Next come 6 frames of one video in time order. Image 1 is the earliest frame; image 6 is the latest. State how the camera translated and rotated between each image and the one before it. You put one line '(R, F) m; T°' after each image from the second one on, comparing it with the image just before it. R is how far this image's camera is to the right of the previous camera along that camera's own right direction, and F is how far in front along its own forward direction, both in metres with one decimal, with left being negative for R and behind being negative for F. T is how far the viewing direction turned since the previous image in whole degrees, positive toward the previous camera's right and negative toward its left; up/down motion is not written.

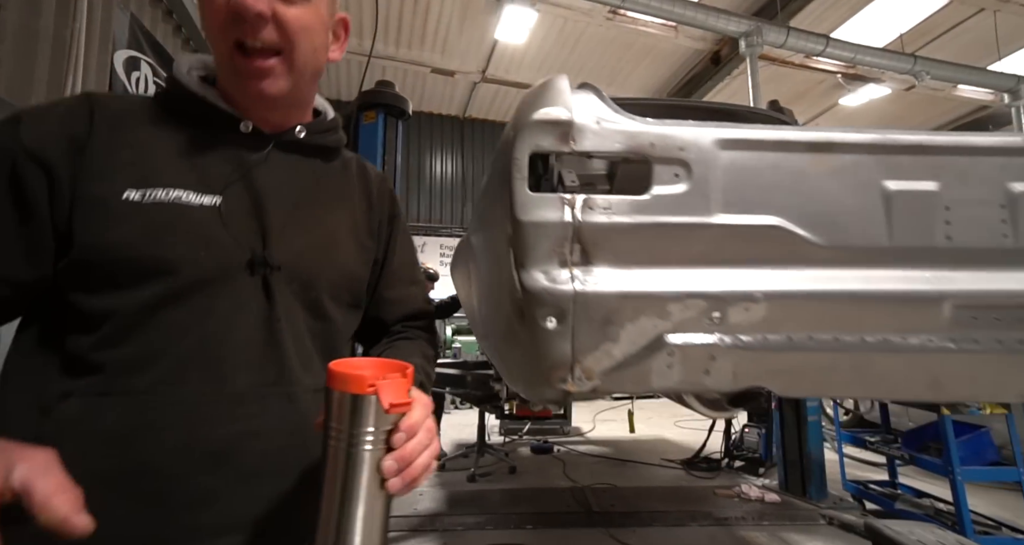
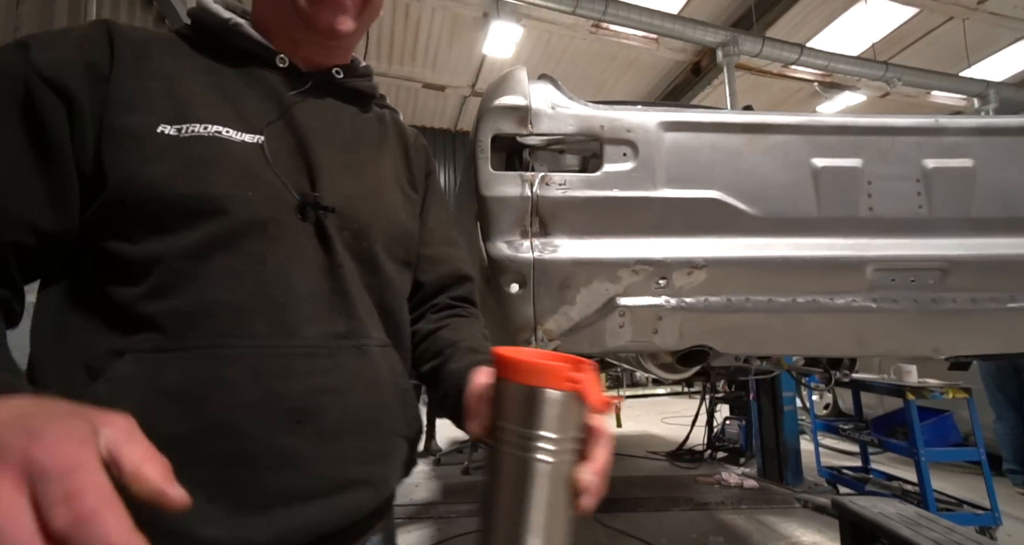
(+0.1, -0.1) m; 0°
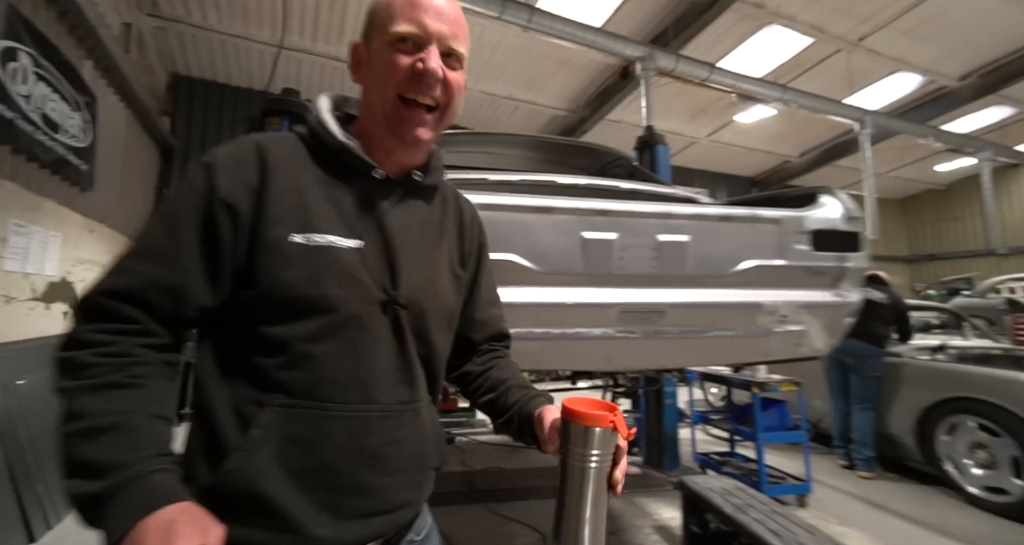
(+0.2, -0.1) m; +7°
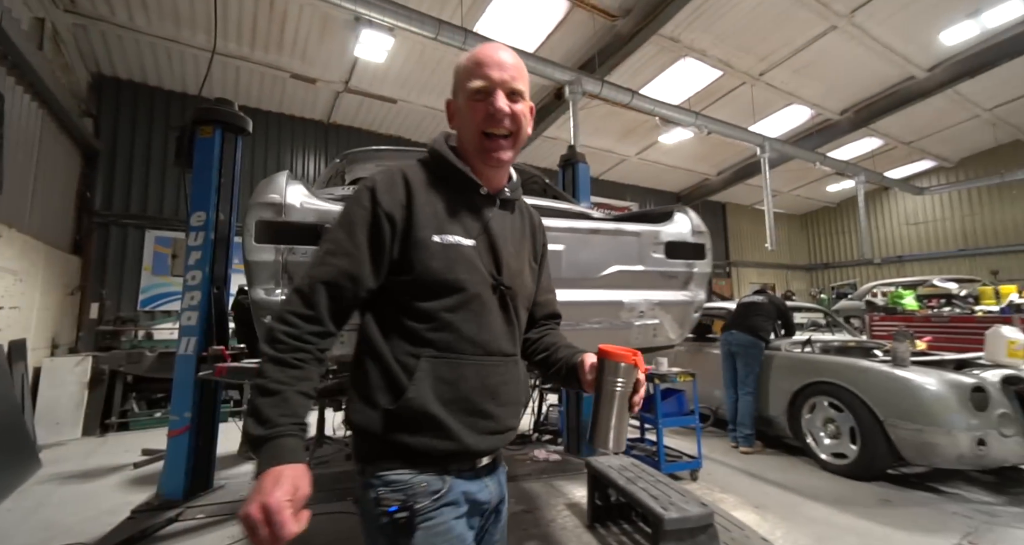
(+0.1, -0.2) m; +6°
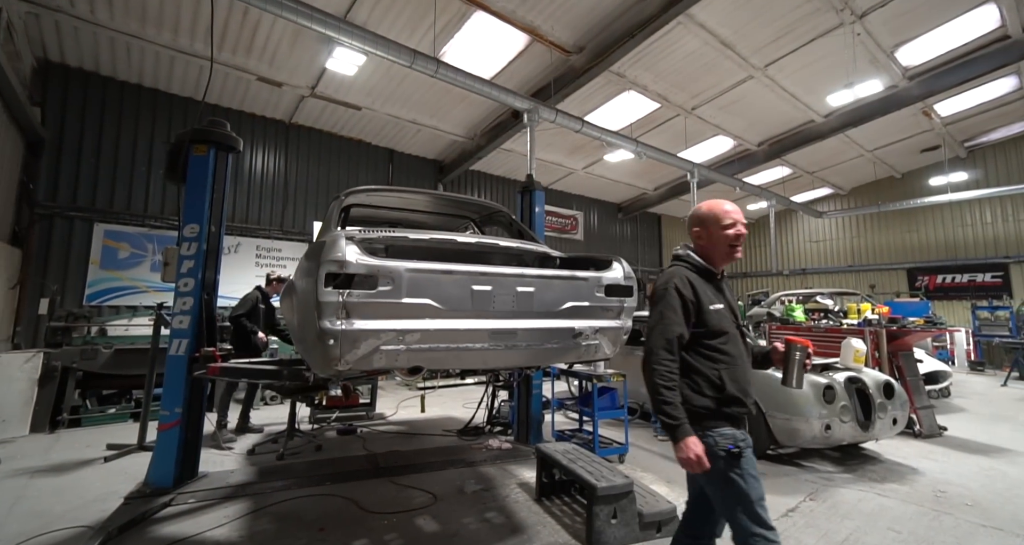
(-0.2, -0.5) m; +8°
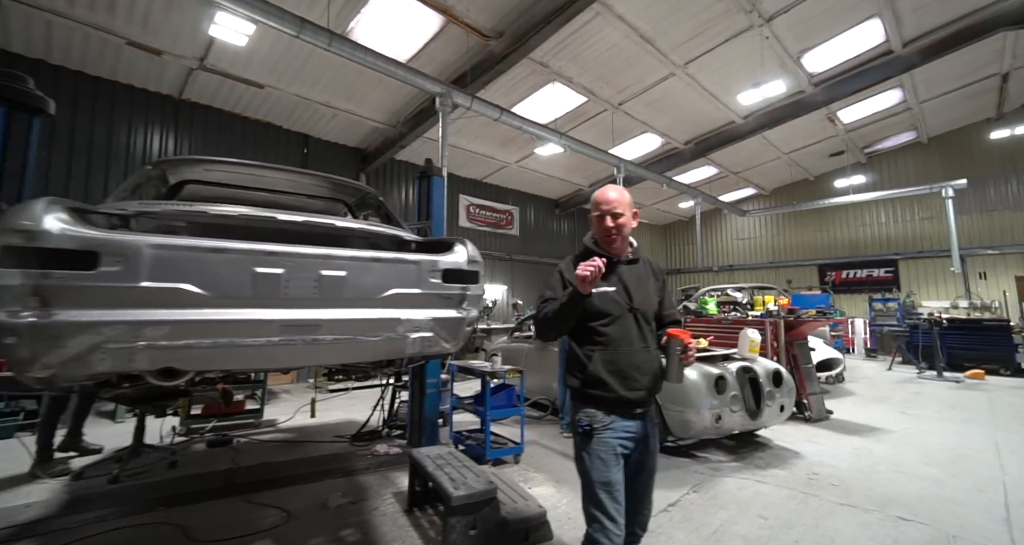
(+0.5, +0.2) m; +6°
